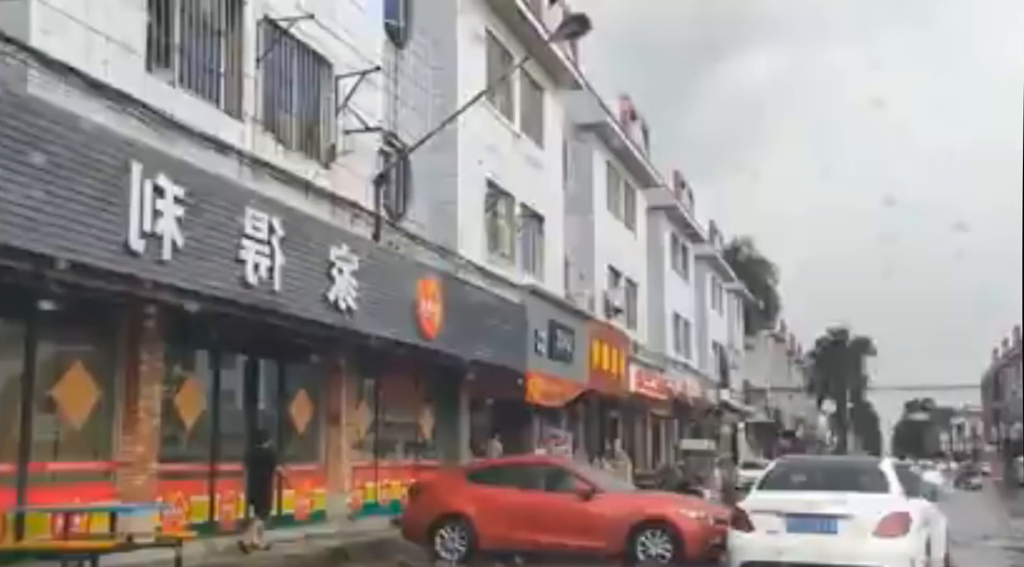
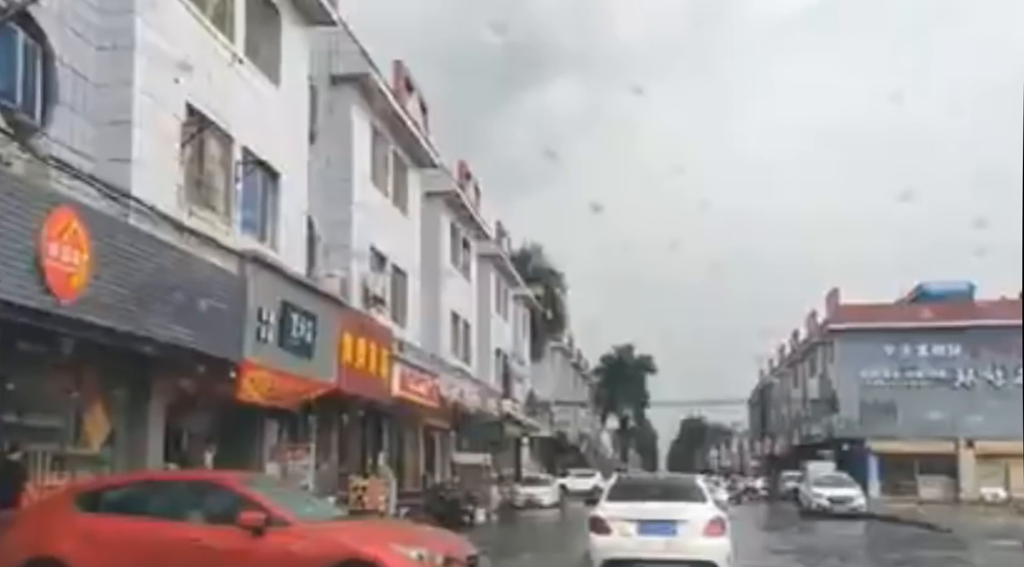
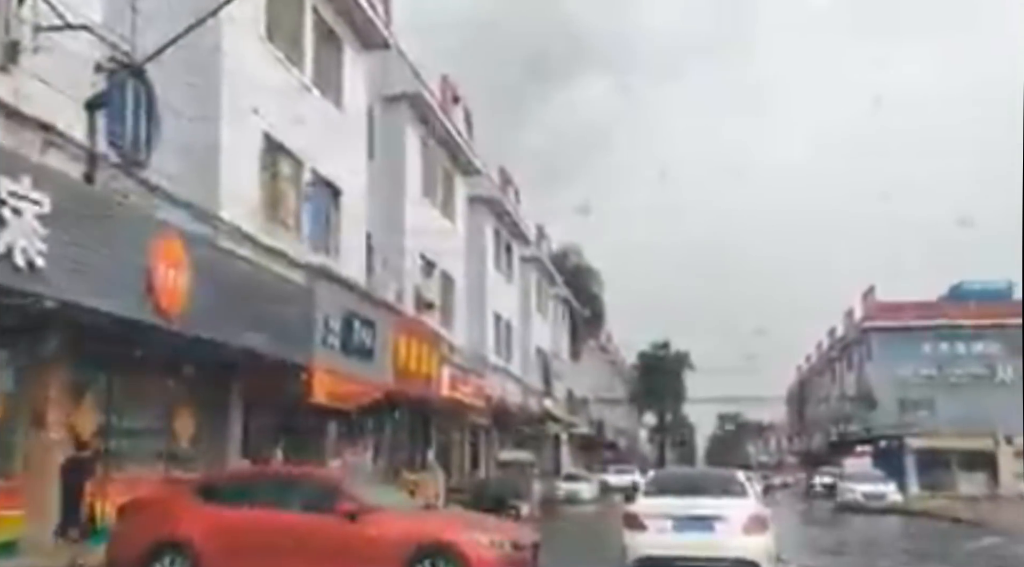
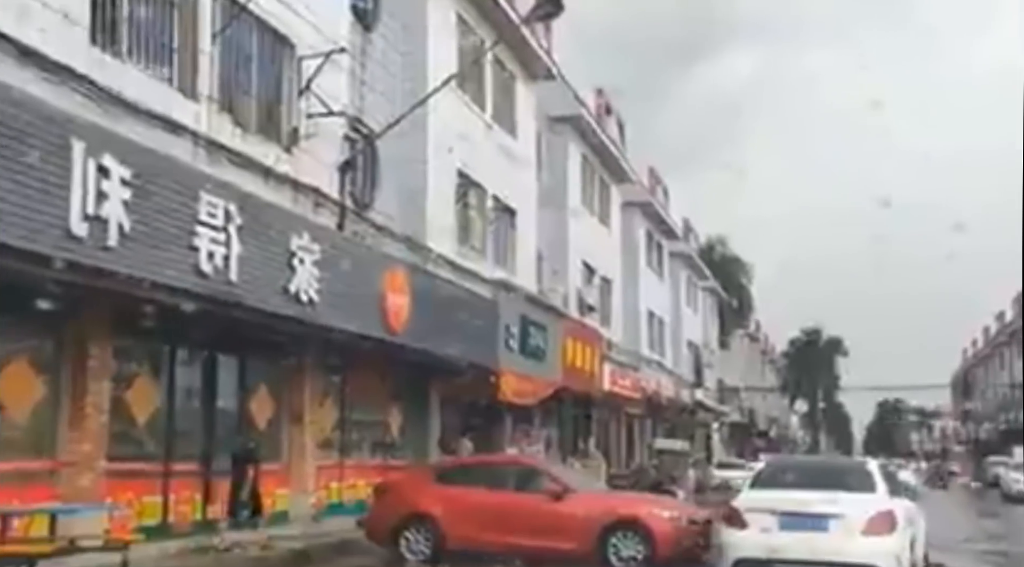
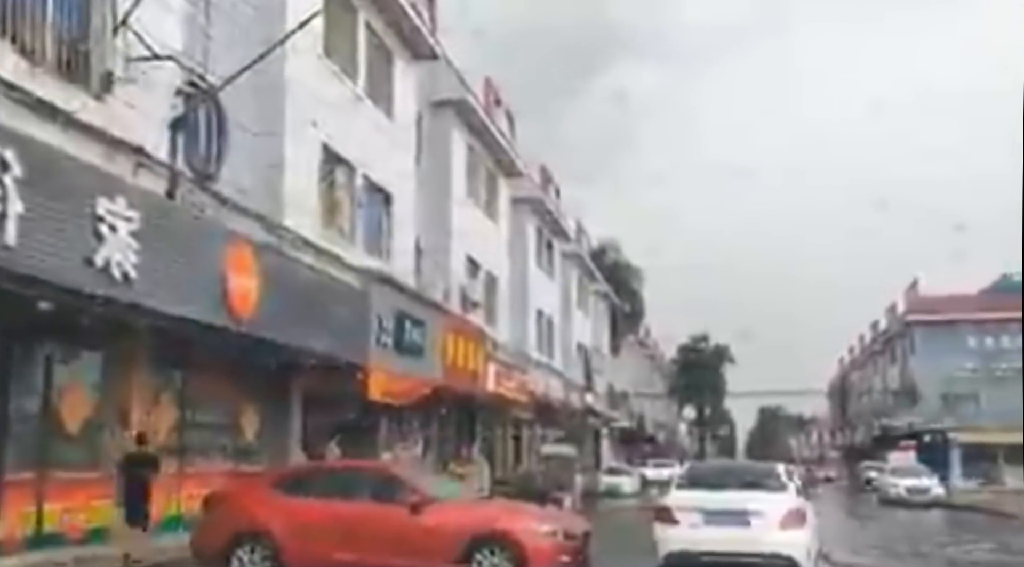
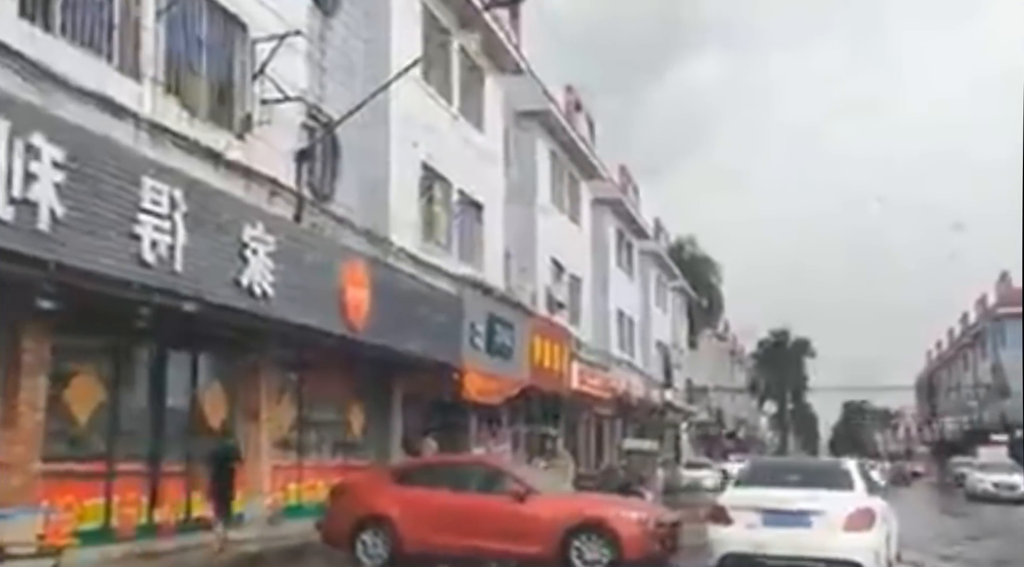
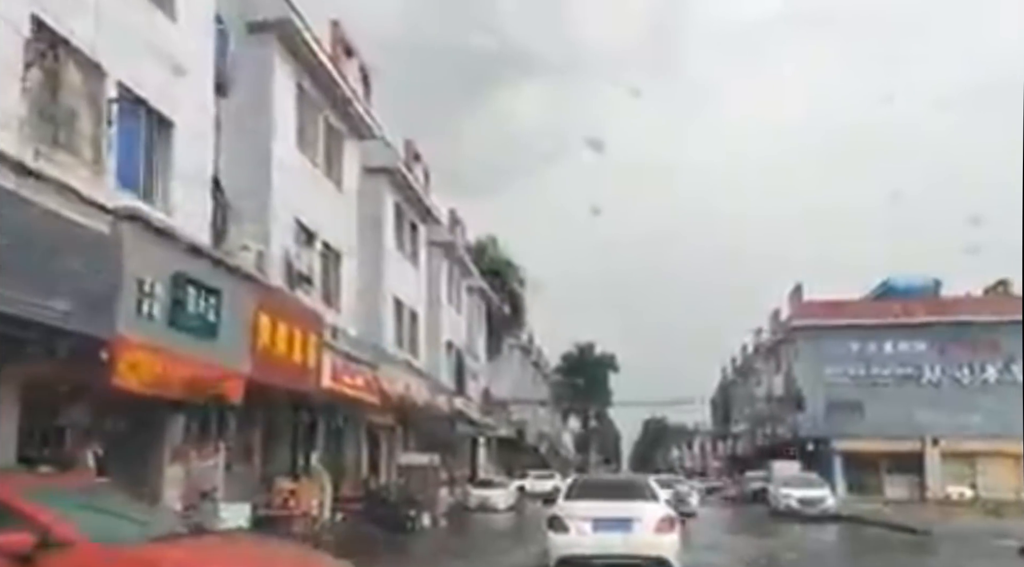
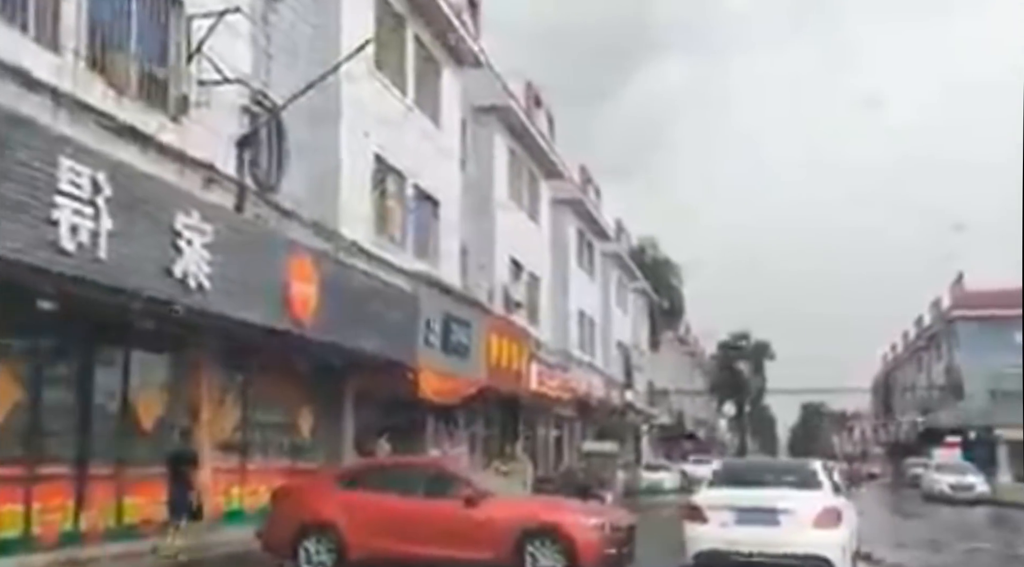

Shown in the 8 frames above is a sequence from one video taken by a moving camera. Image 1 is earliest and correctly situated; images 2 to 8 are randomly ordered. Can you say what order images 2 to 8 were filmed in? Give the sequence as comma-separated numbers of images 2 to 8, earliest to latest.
4, 6, 8, 5, 3, 2, 7
